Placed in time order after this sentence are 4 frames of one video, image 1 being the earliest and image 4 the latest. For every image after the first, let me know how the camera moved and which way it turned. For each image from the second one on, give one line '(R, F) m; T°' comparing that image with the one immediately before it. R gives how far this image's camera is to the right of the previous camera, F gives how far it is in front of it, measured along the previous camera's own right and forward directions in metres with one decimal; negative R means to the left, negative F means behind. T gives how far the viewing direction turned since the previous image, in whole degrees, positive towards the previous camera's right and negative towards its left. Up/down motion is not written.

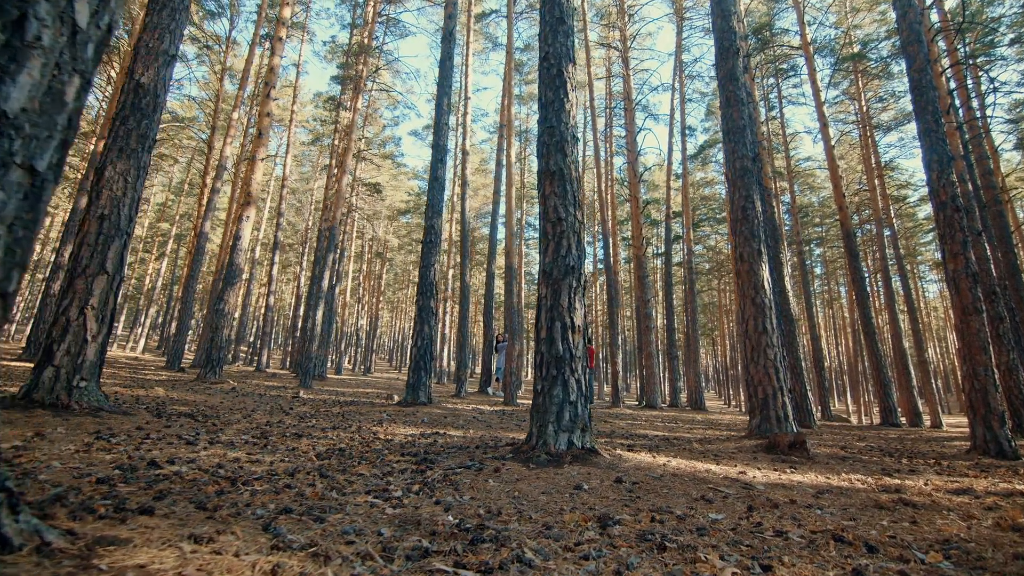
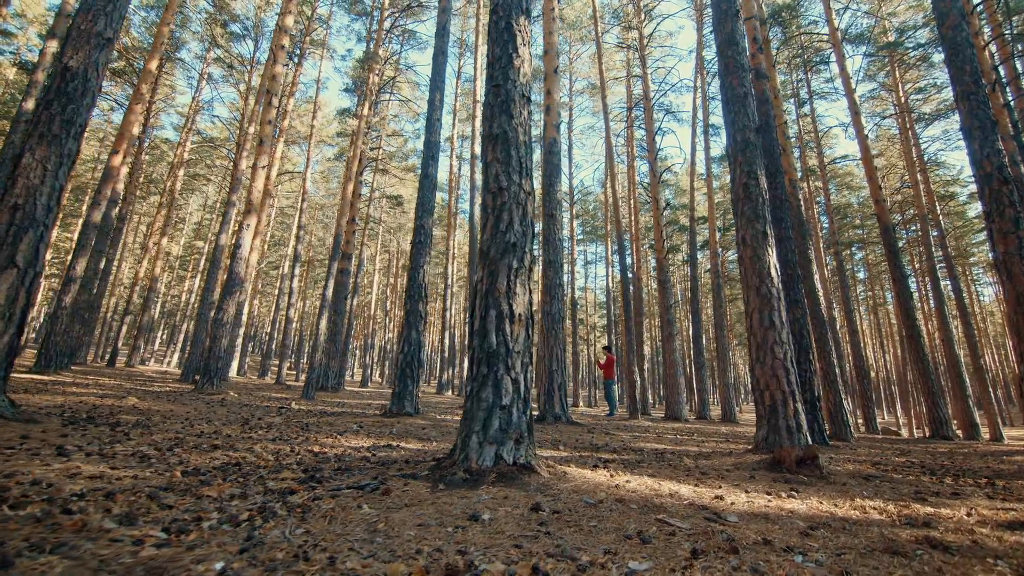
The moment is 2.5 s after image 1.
(+0.7, +0.6) m; -4°
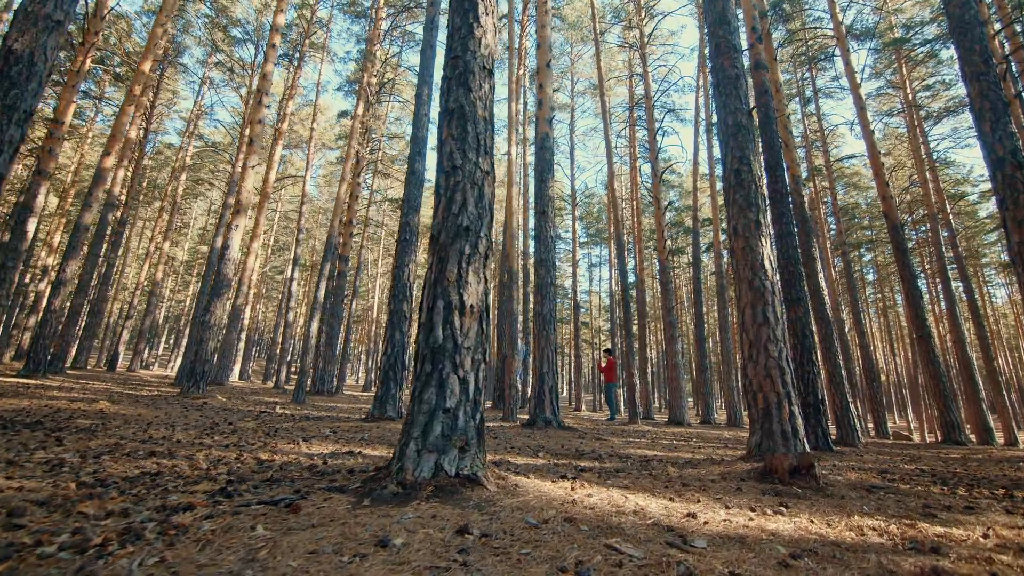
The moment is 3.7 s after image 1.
(+0.3, +0.3) m; -1°
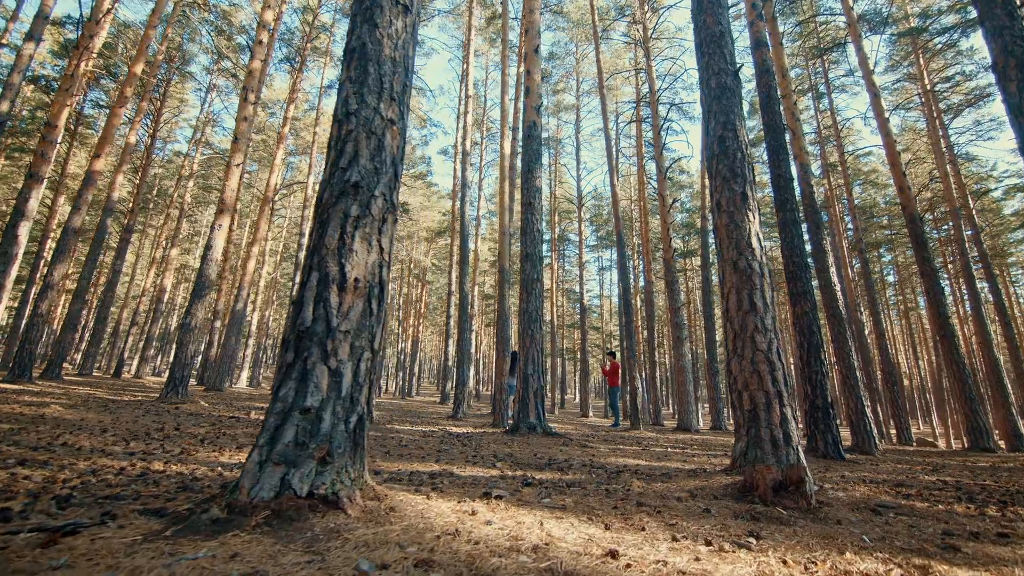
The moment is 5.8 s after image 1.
(+0.6, +0.6) m; -2°
